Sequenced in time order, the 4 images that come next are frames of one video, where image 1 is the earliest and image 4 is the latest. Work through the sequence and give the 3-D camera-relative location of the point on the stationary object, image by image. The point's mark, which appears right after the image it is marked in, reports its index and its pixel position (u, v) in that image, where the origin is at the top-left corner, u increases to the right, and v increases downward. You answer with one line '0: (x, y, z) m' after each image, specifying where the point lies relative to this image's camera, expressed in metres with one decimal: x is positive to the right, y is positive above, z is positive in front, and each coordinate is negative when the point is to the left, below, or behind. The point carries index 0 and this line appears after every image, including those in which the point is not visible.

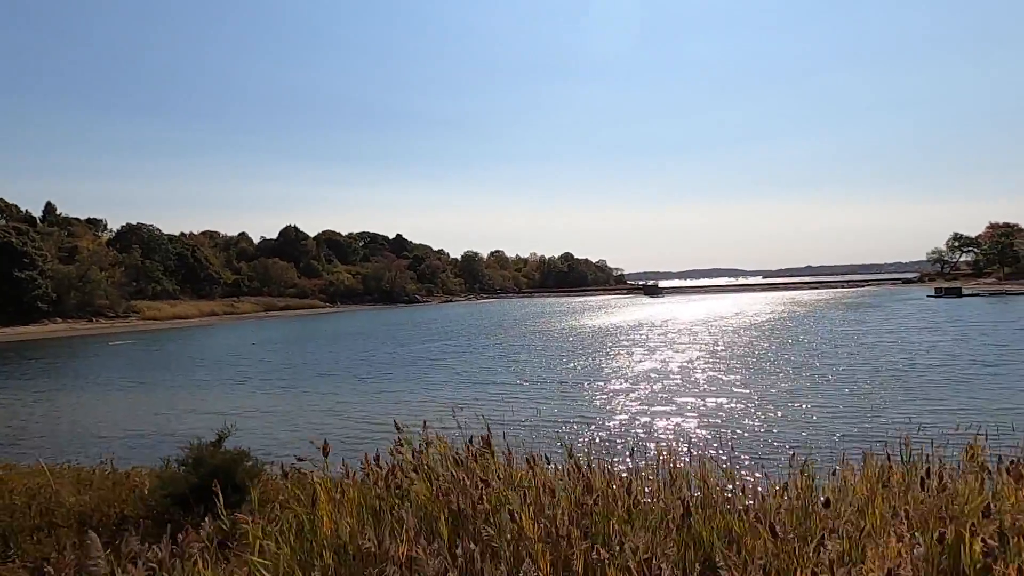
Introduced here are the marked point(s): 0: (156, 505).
0: (-3.3, -2.1, +6.4) m
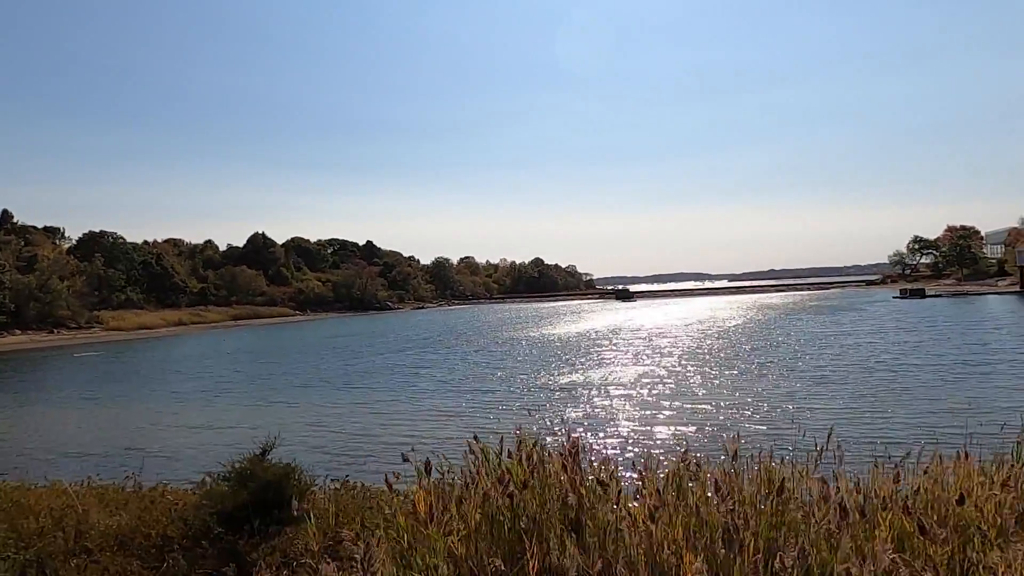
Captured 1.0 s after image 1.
0: (-2.7, -2.1, +6.0) m
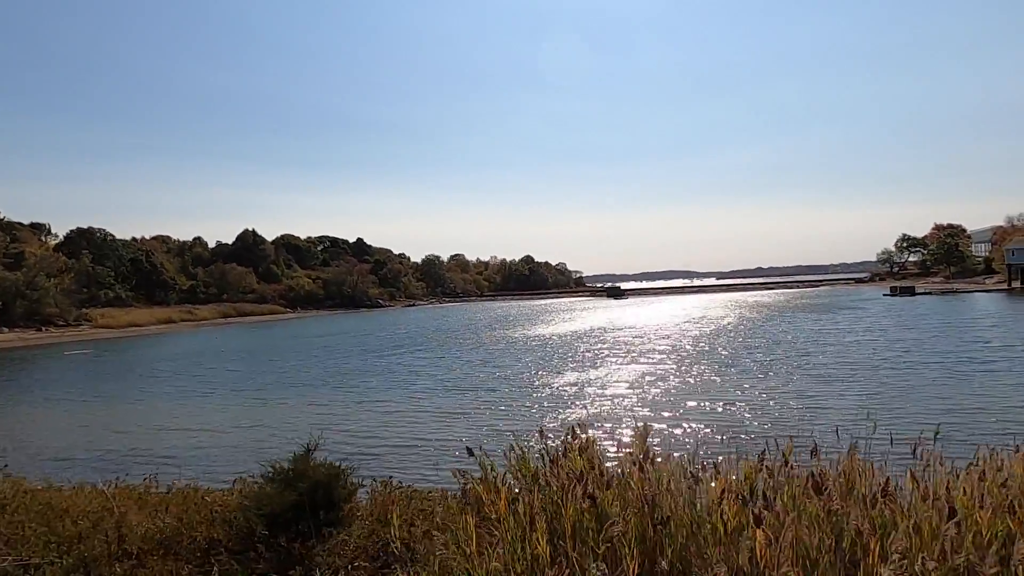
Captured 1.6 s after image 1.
0: (-2.3, -2.1, +5.8) m
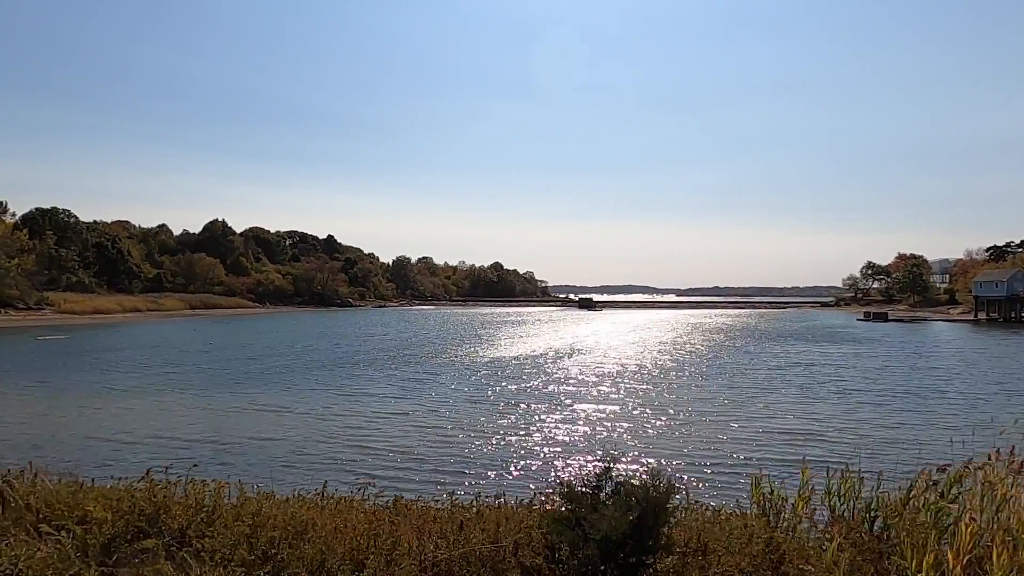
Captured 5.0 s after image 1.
0: (+0.4, -2.0, +5.0) m
